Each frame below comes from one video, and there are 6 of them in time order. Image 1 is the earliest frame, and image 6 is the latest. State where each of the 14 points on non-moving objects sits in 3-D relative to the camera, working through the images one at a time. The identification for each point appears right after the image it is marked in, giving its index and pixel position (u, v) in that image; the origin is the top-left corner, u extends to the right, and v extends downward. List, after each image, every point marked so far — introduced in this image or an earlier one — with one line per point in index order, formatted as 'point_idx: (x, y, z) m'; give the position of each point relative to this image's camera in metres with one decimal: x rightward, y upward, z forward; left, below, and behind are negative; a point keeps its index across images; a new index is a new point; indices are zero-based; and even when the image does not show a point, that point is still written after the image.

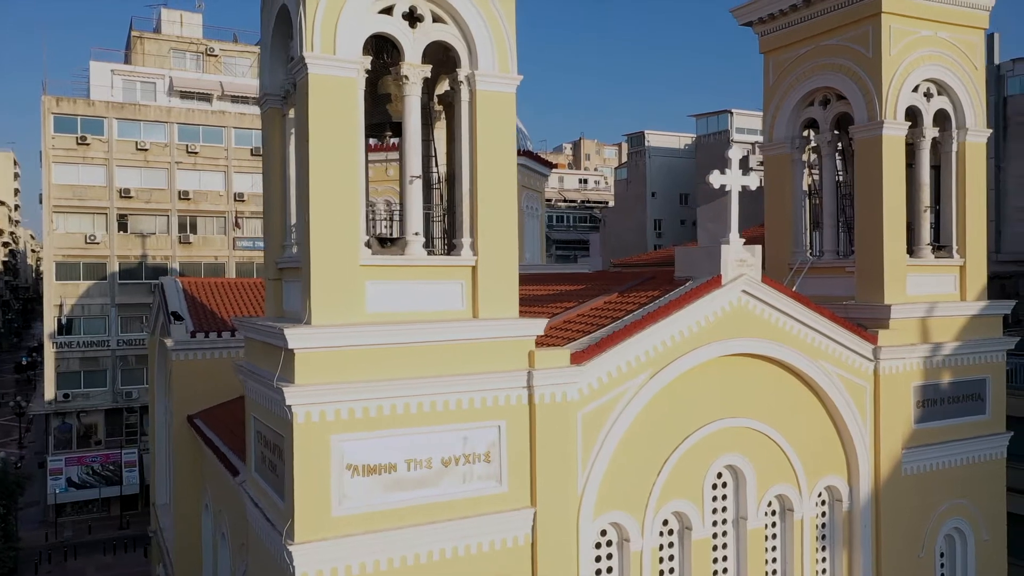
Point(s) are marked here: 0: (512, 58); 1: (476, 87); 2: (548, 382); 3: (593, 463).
0: (0.0, +2.4, +8.5) m
1: (-0.4, +2.1, +8.3) m
2: (+0.4, -1.0, +8.5) m
3: (+0.9, -1.9, +8.8) m
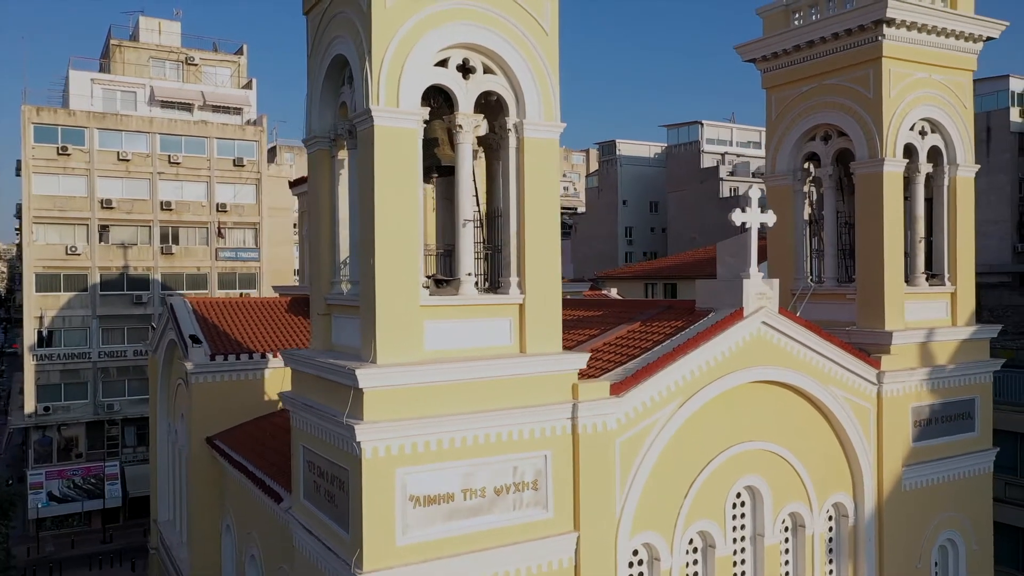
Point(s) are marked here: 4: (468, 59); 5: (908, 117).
0: (+0.5, +2.0, +9.0) m
1: (+0.1, +1.7, +8.8) m
2: (+0.9, -1.4, +9.0) m
3: (+1.3, -2.3, +9.4) m
4: (-0.5, +2.4, +8.6) m
5: (+6.0, +2.6, +12.3) m
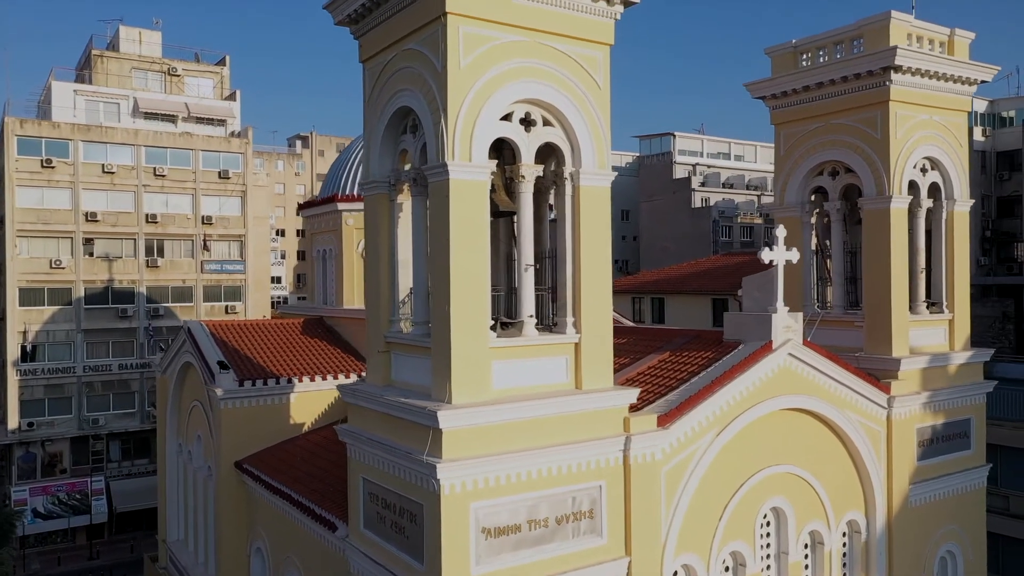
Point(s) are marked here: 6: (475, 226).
0: (+1.1, +1.5, +9.5) m
1: (+0.8, +1.2, +9.3) m
2: (+1.5, -1.8, +9.5) m
3: (+2.0, -2.7, +9.9) m
4: (+0.2, +2.0, +9.1) m
5: (+6.5, +2.1, +13.1) m
6: (-0.4, +0.6, +8.5) m
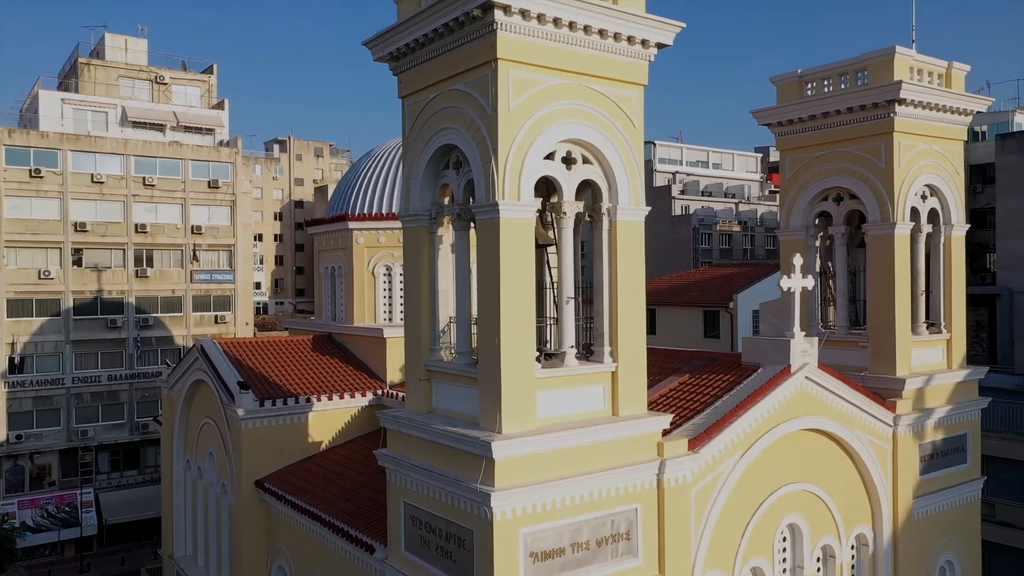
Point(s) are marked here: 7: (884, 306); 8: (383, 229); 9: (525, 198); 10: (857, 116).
0: (+1.6, +1.2, +9.9) m
1: (+1.3, +0.8, +9.7) m
2: (+2.0, -2.2, +10.0) m
3: (+2.4, -3.1, +10.4) m
4: (+0.7, +1.6, +9.5) m
5: (+6.8, +1.8, +13.7) m
6: (+0.1, +0.3, +8.8) m
7: (+6.2, -0.3, +13.6) m
8: (-2.8, +1.3, +17.7) m
9: (+0.1, +1.0, +8.9) m
10: (+5.9, +2.9, +13.9) m
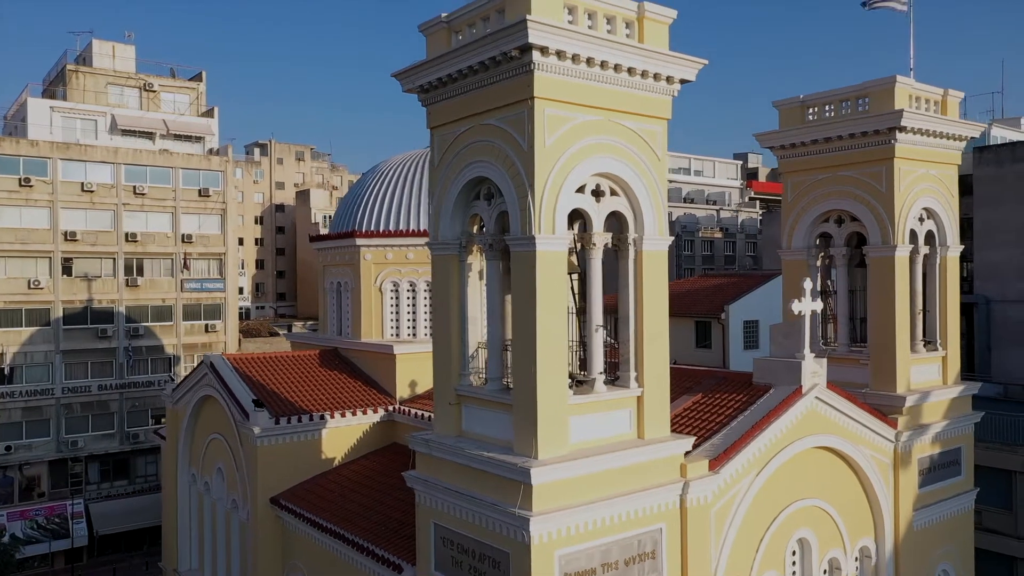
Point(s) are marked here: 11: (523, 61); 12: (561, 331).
0: (+2.0, +0.8, +10.3) m
1: (+1.6, +0.5, +10.1) m
2: (+2.4, -2.5, +10.3) m
3: (+2.8, -3.4, +10.8) m
4: (+1.0, +1.3, +9.9) m
5: (+7.0, +1.4, +14.2) m
6: (+0.5, -0.1, +9.2) m
7: (+6.5, -0.6, +14.1) m
8: (-2.7, +0.9, +17.9) m
9: (+0.5, +0.6, +9.2) m
10: (+6.1, +2.6, +14.4) m
11: (+0.1, +2.5, +9.0) m
12: (+0.6, -0.5, +9.2) m
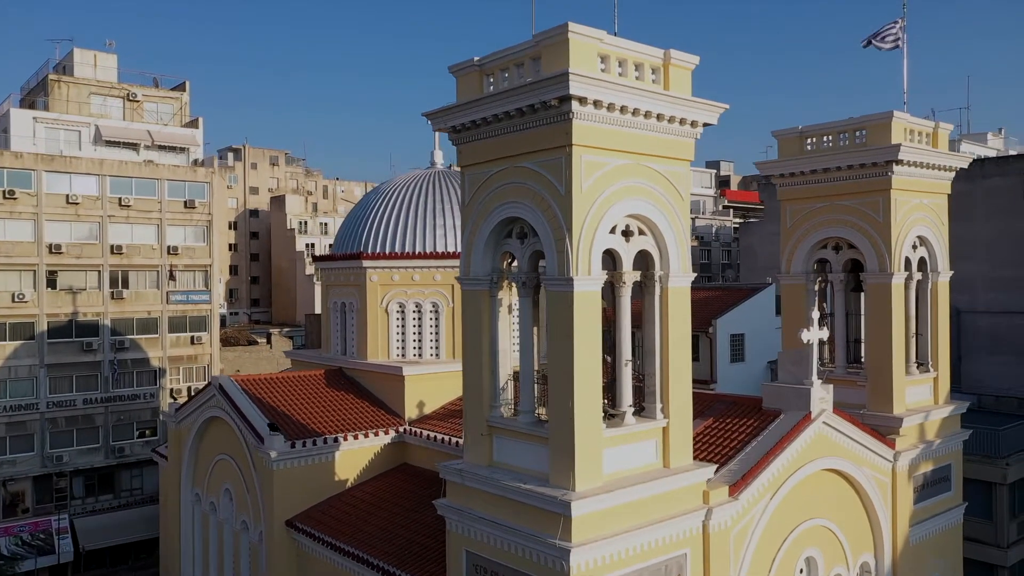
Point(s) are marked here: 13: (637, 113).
0: (+2.4, +0.4, +10.7) m
1: (+2.0, 0.0, +10.5) m
2: (+2.8, -3.0, +10.8) m
3: (+3.1, -3.9, +11.3) m
4: (+1.5, +0.8, +10.3) m
5: (+7.3, +0.9, +14.9) m
6: (+0.9, -0.5, +9.6) m
7: (+6.7, -1.1, +14.8) m
8: (-2.6, +0.5, +18.2) m
9: (+1.0, +0.2, +9.6) m
10: (+6.4, +2.1, +15.0) m
11: (+0.6, +2.1, +9.4) m
12: (+1.0, -0.9, +9.6) m
13: (+1.5, +2.1, +9.9) m
